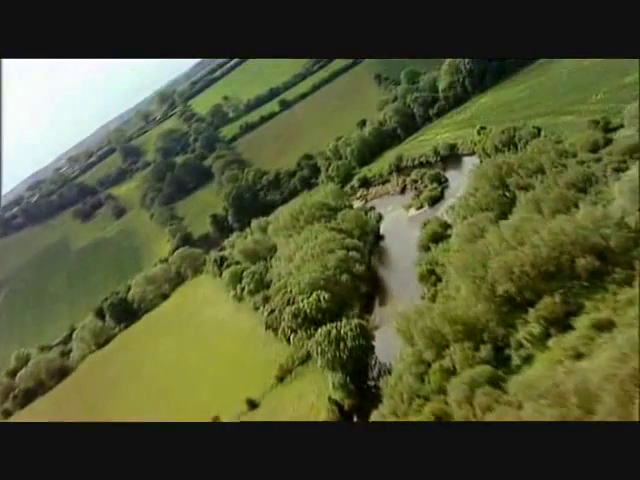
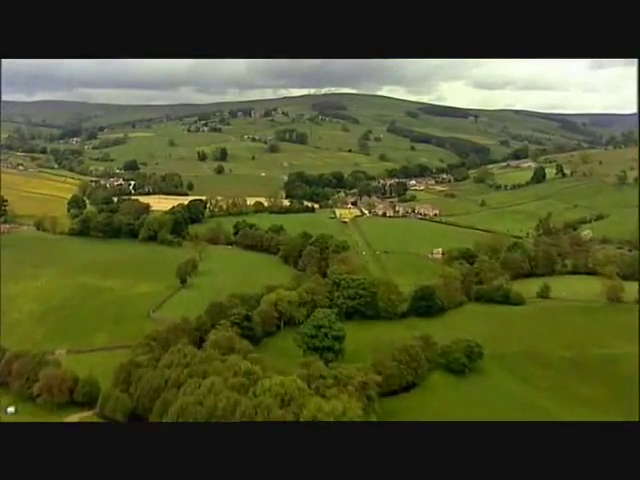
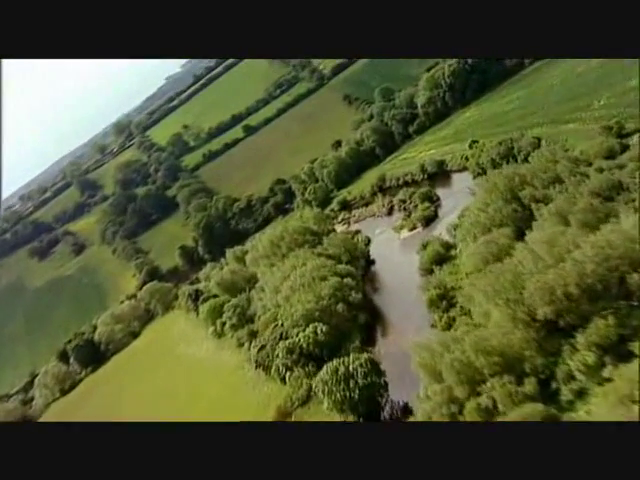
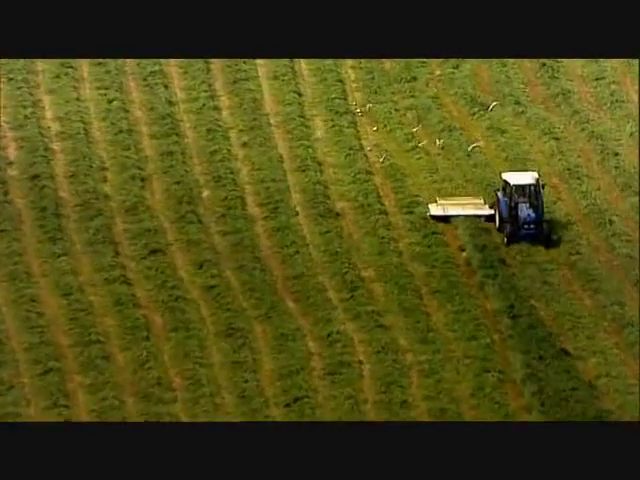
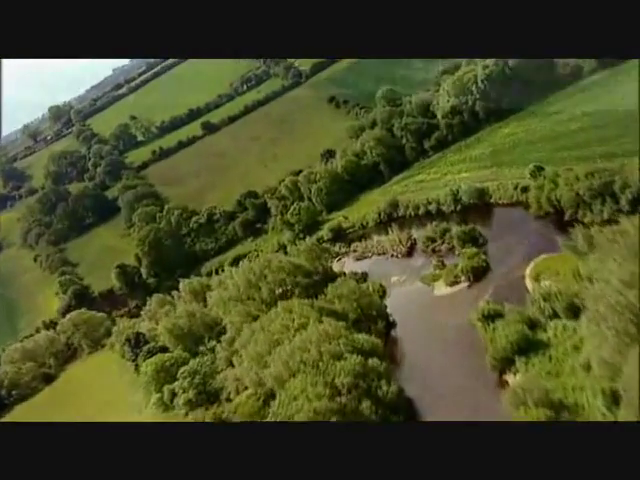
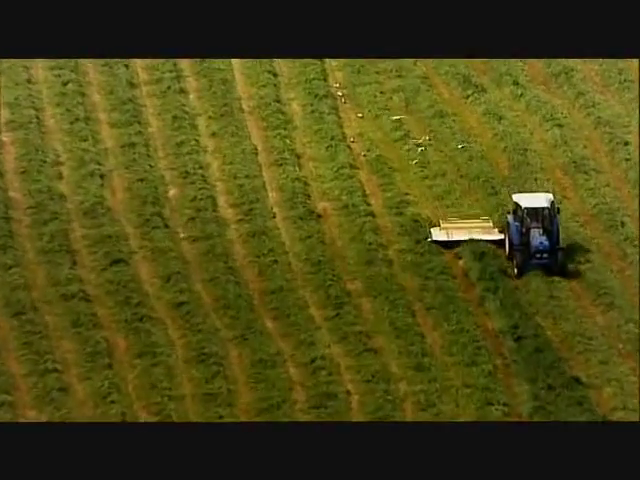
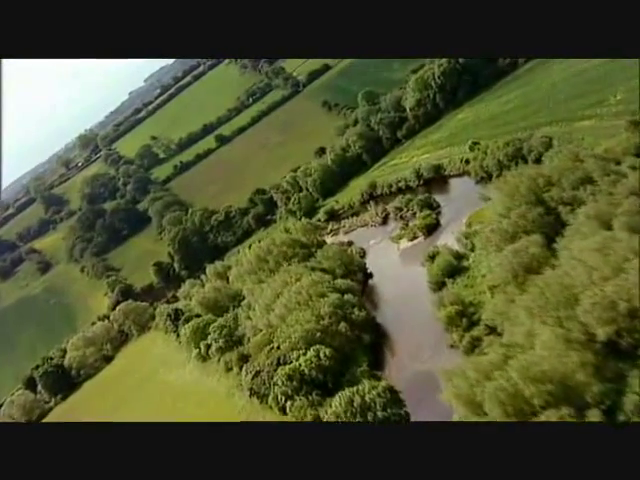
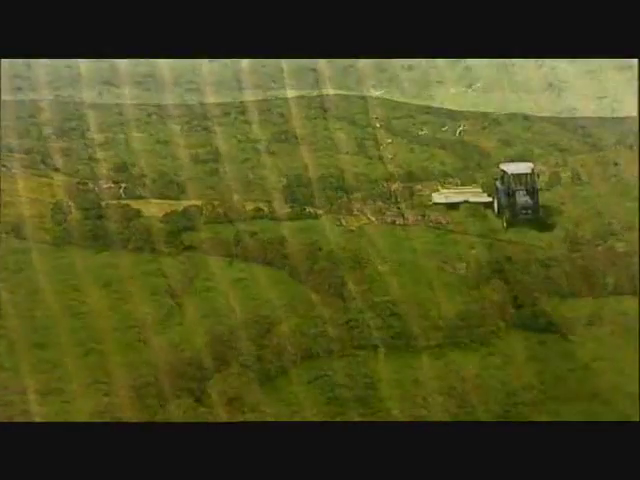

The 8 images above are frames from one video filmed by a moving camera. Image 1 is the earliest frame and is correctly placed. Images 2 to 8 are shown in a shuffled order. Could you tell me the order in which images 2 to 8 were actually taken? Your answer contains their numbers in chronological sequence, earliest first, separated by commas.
3, 7, 5, 2, 8, 4, 6
